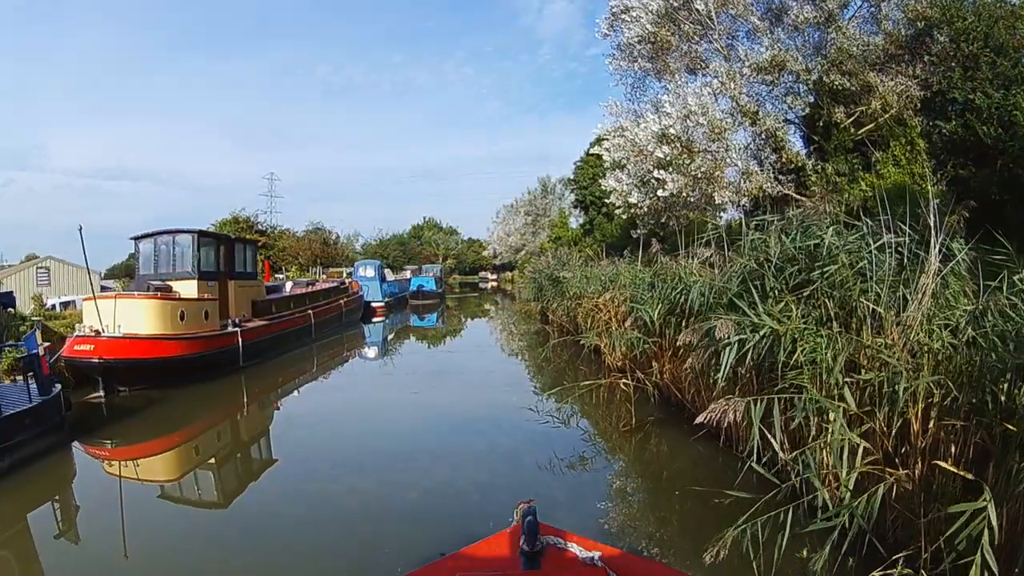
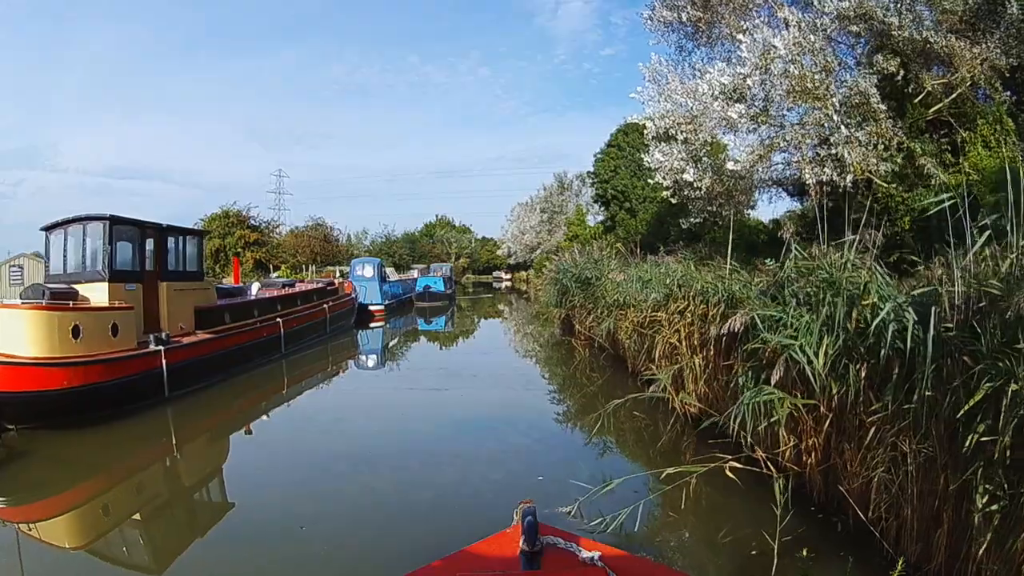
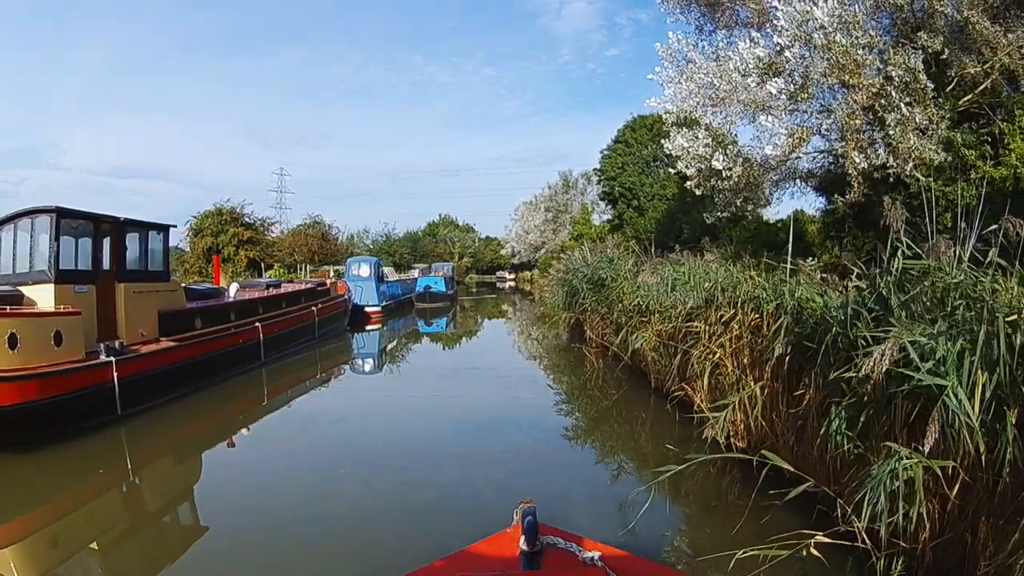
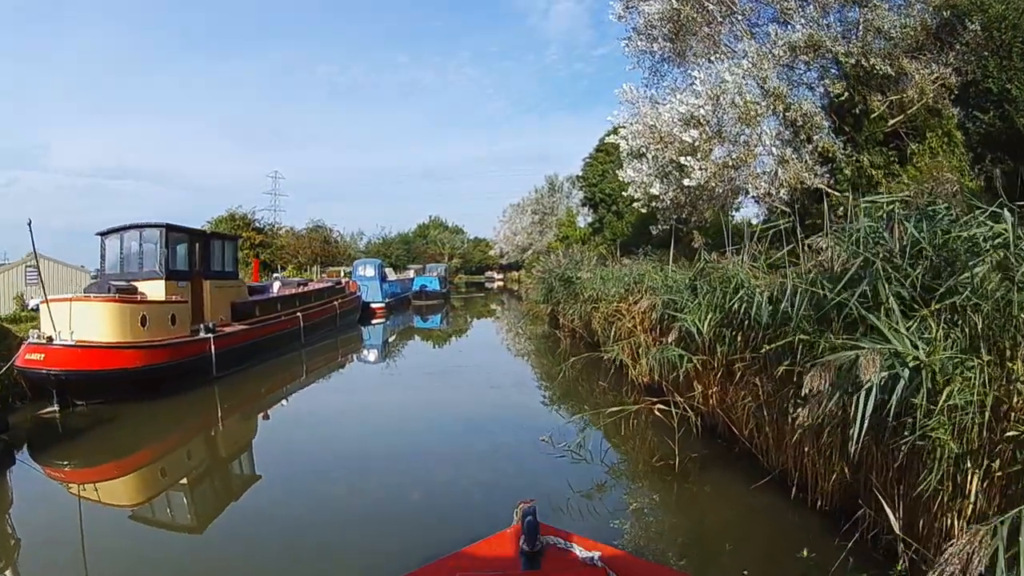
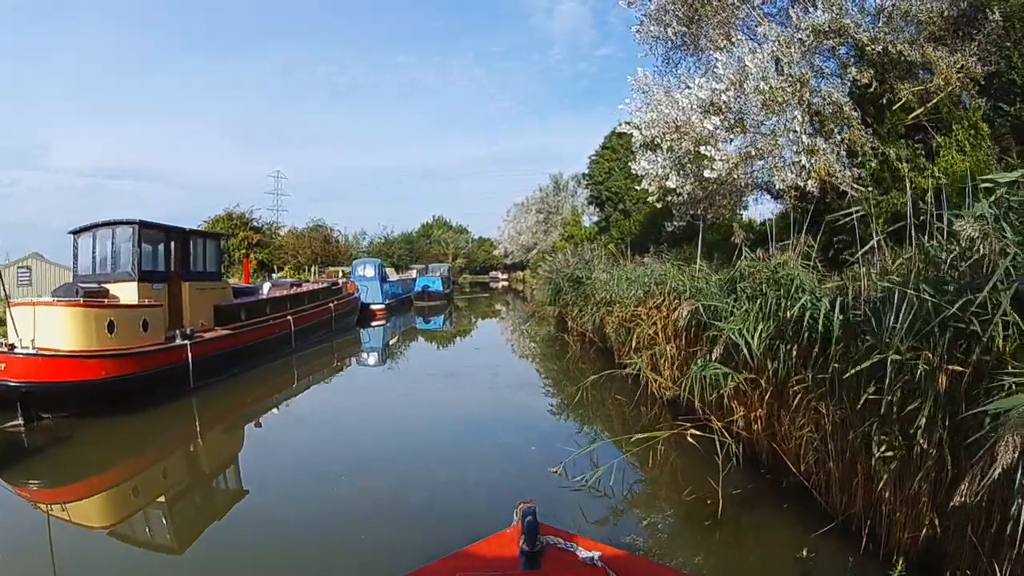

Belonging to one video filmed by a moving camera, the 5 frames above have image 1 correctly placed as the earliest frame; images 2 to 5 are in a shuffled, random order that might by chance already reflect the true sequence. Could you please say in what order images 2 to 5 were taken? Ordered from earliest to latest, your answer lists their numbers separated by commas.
4, 5, 2, 3
